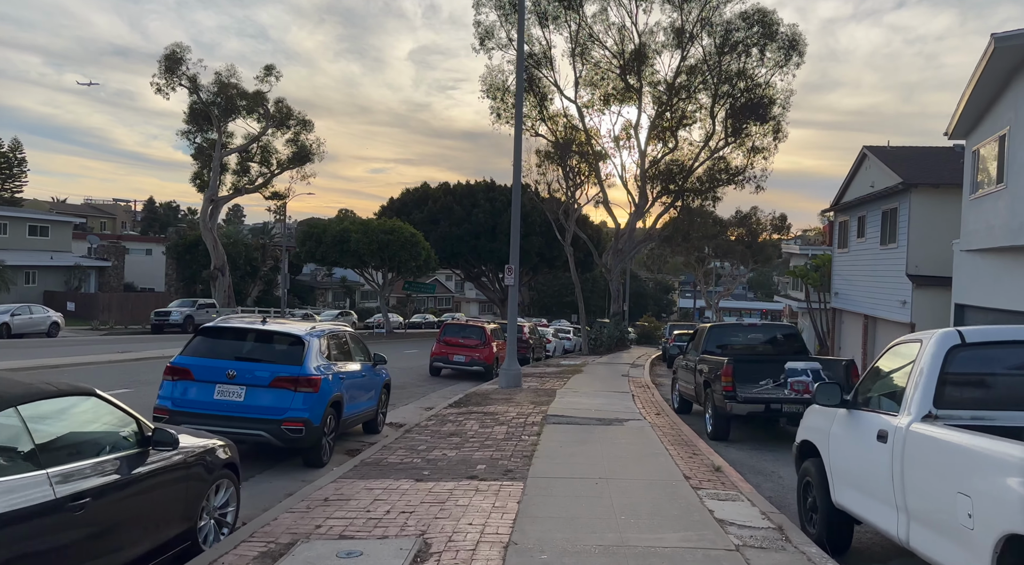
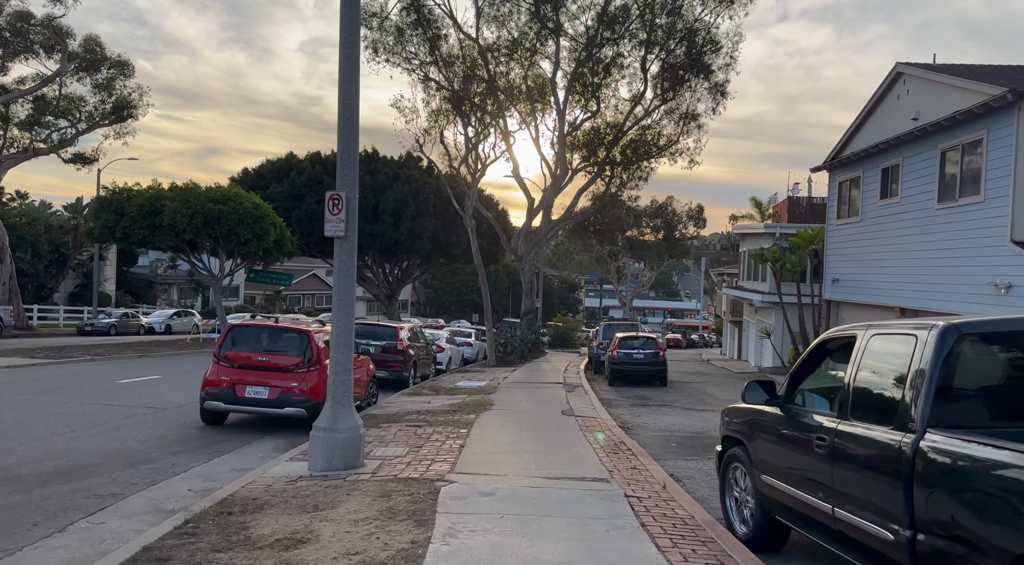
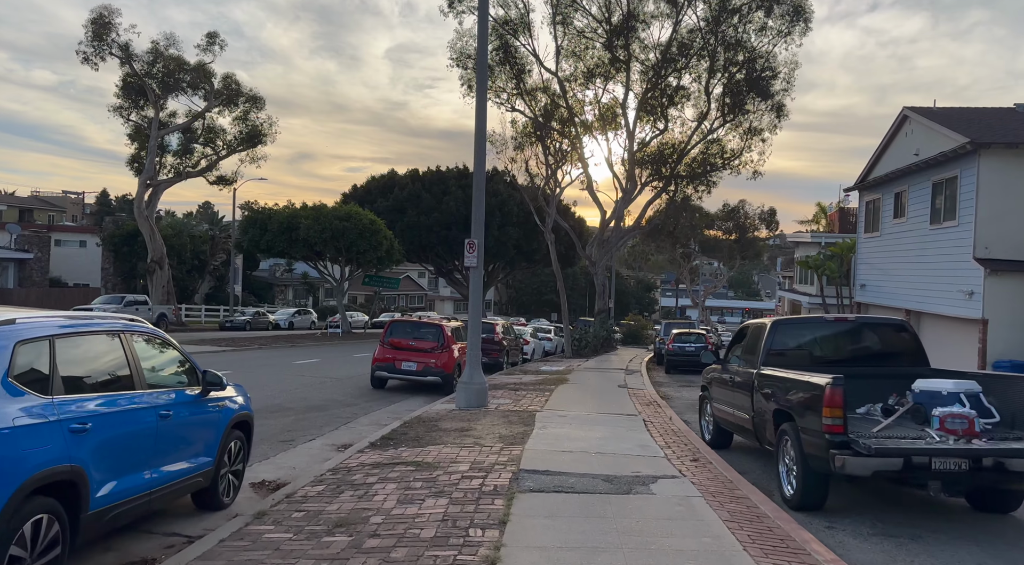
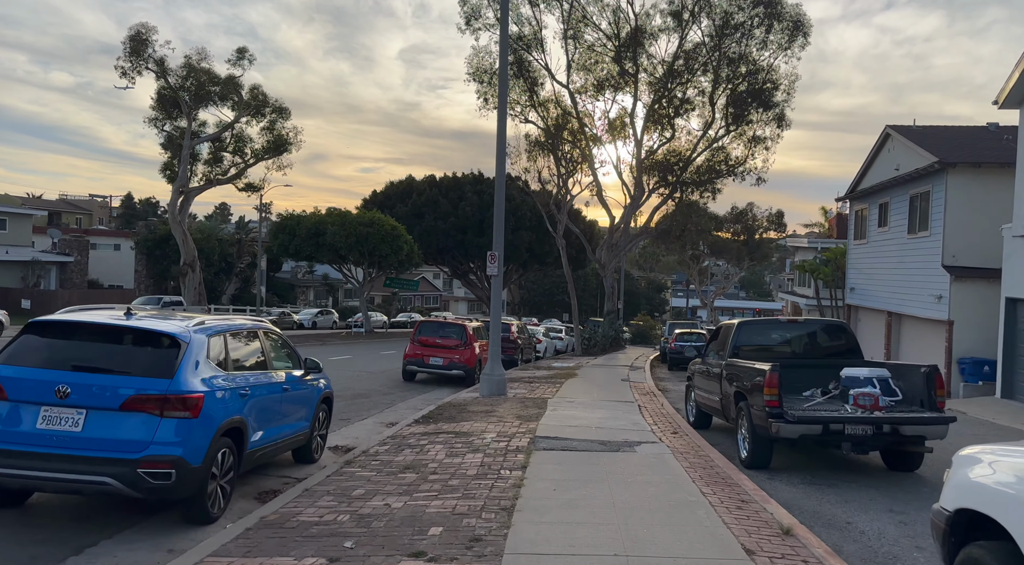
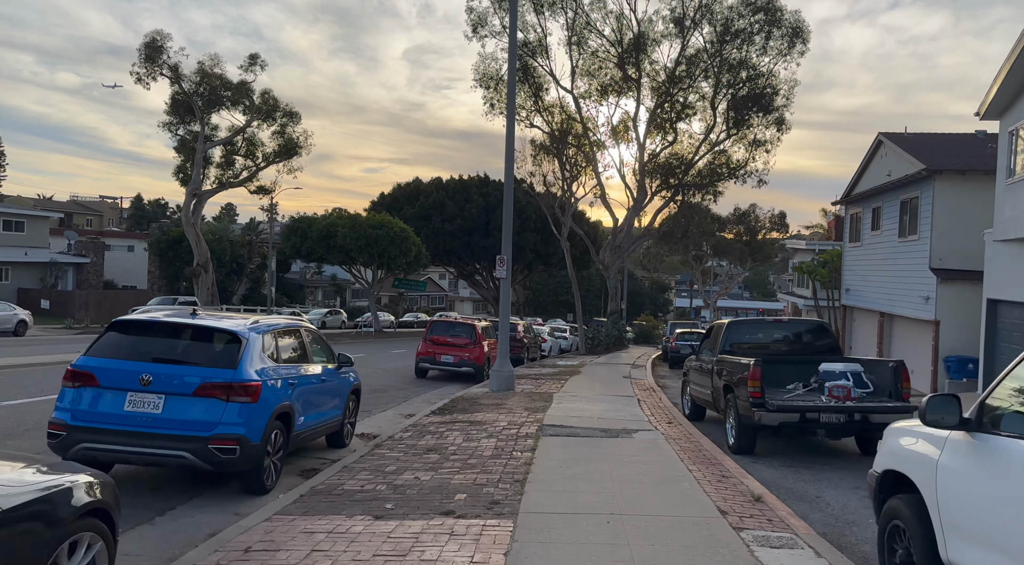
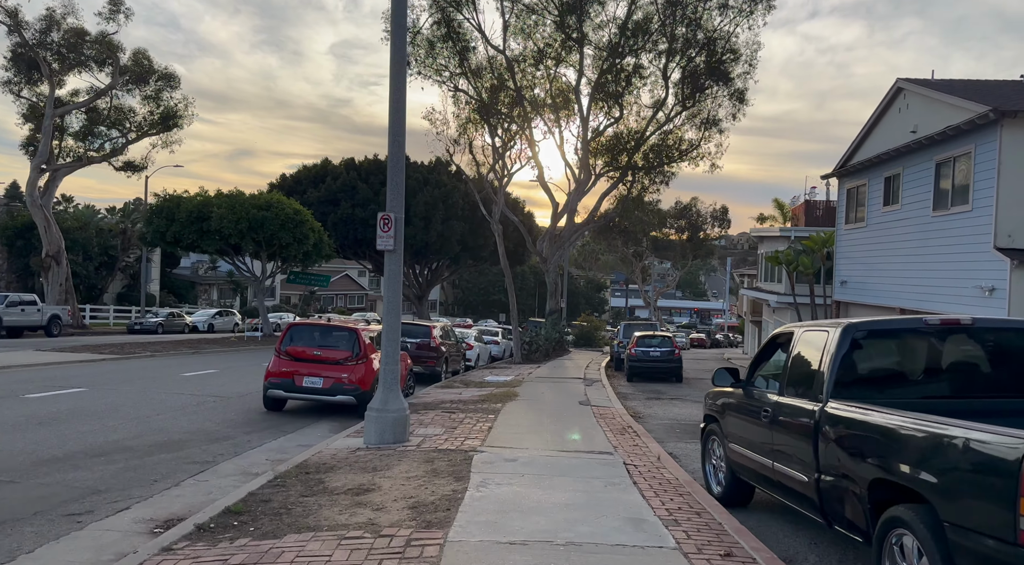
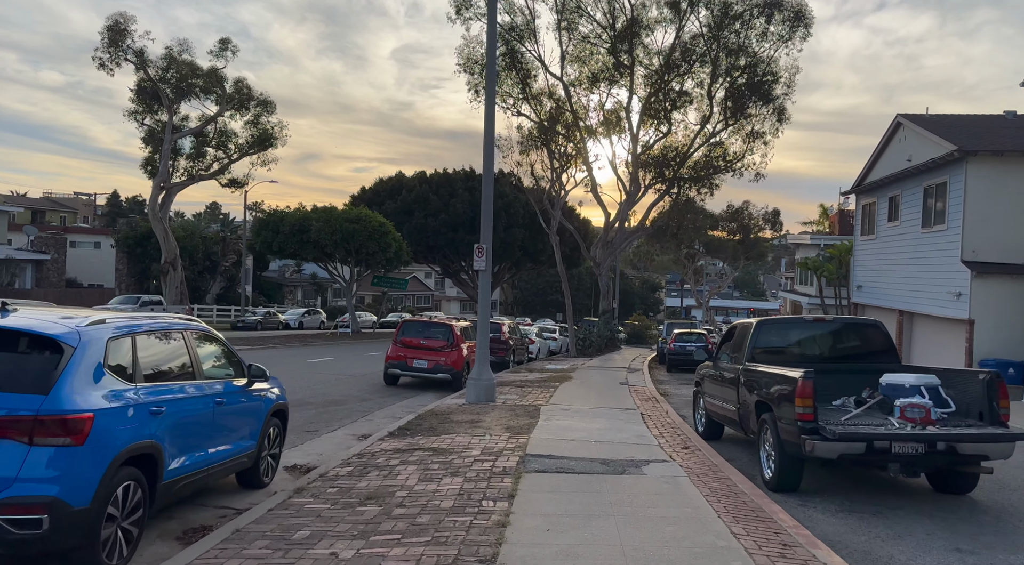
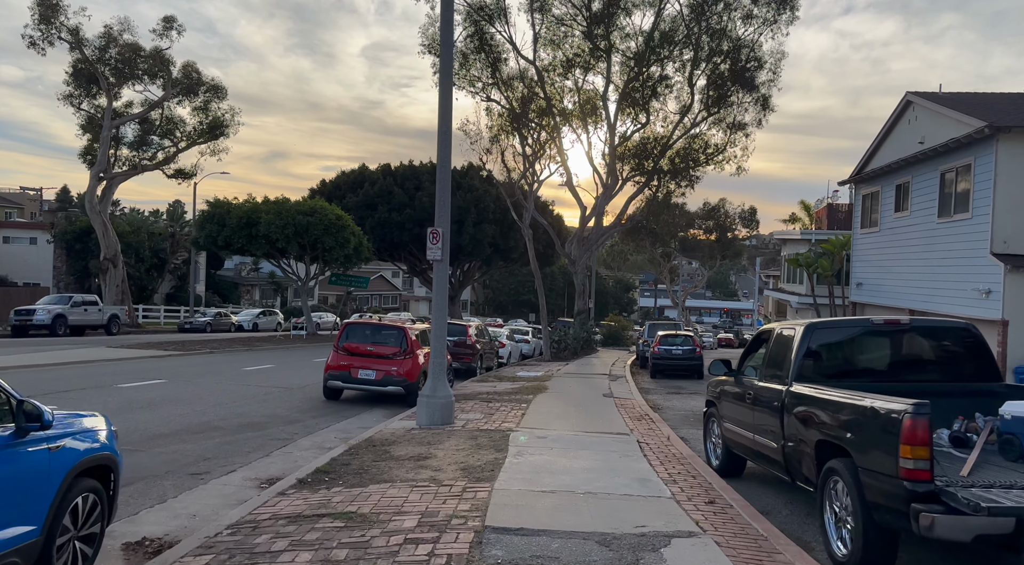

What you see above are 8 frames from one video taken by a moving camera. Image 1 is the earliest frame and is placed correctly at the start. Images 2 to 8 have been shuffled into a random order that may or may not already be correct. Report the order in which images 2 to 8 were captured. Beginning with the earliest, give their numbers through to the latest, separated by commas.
5, 4, 7, 3, 8, 6, 2
